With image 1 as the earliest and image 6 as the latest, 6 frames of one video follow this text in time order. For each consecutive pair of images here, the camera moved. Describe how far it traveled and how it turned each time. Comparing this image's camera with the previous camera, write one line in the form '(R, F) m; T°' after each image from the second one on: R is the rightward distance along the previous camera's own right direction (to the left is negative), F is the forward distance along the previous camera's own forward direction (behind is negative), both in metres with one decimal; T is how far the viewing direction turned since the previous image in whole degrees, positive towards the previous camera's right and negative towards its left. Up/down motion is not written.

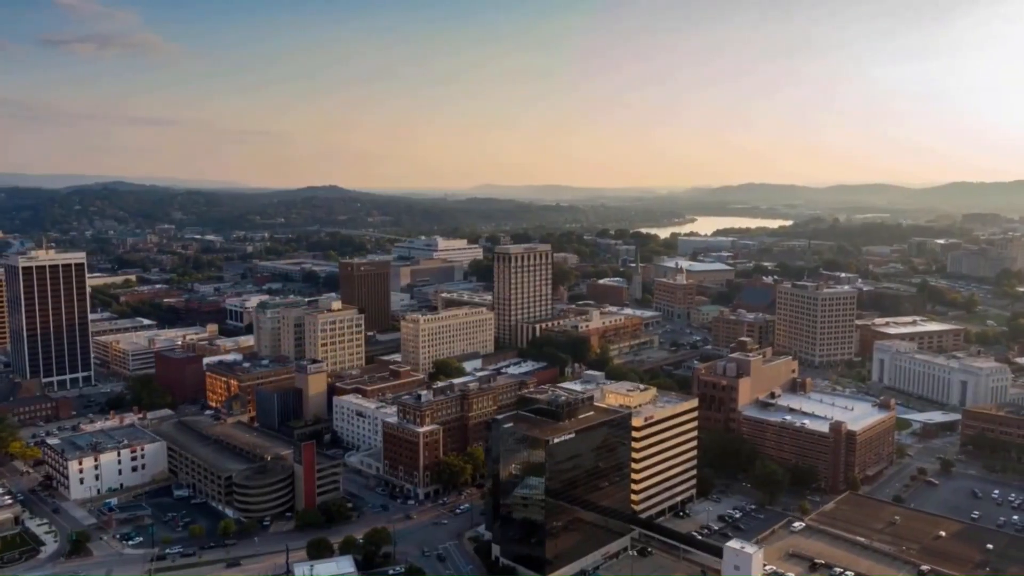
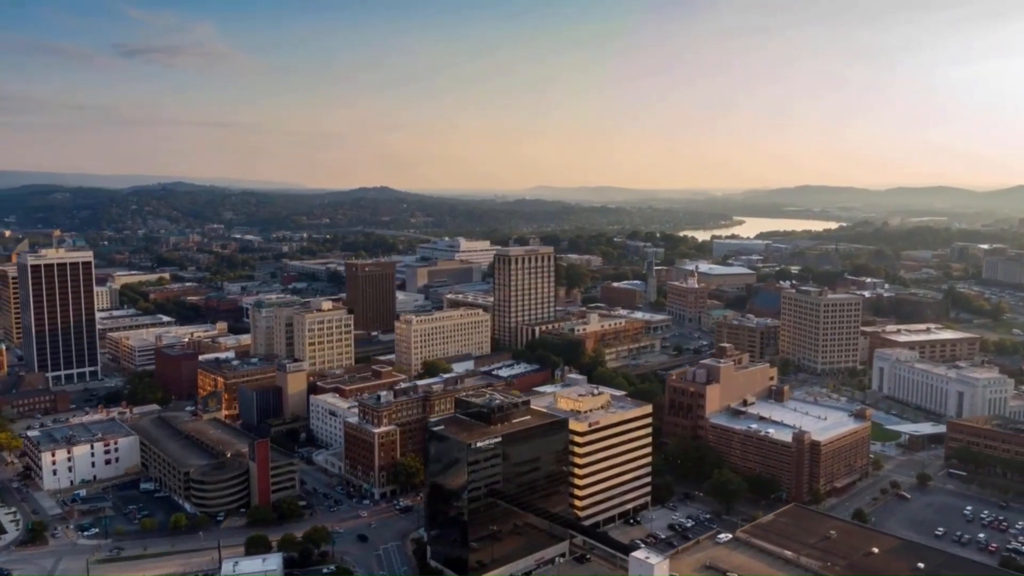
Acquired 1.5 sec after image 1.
(+4.1, +0.2) m; -4°
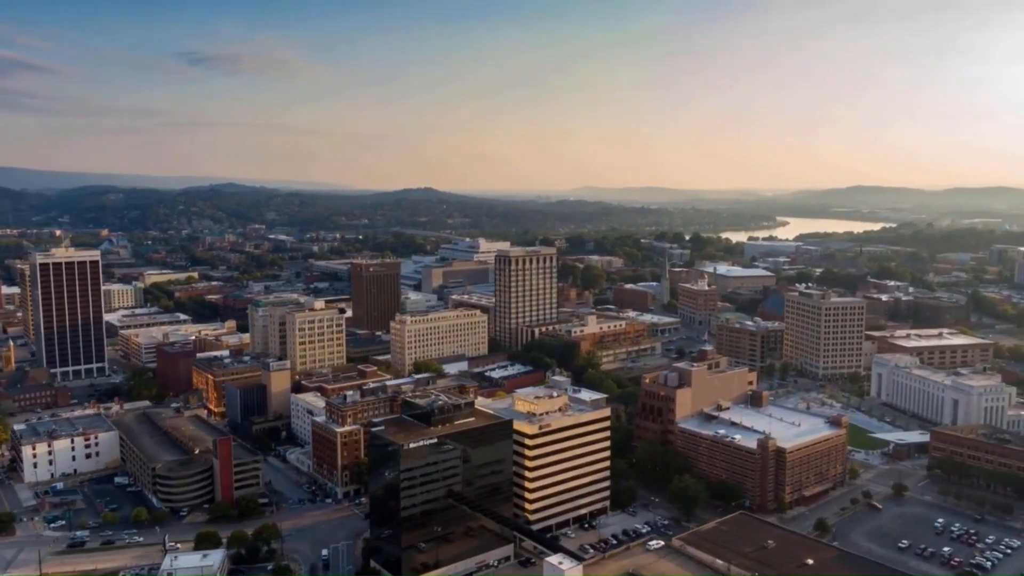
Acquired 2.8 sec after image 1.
(+3.6, +0.2) m; -3°
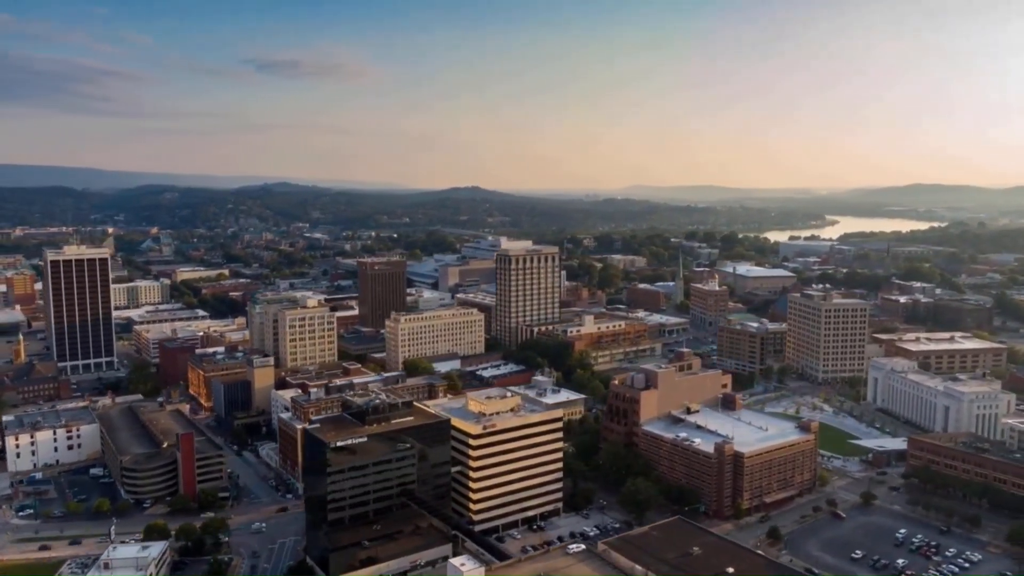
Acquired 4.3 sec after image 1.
(+3.9, +0.3) m; -4°
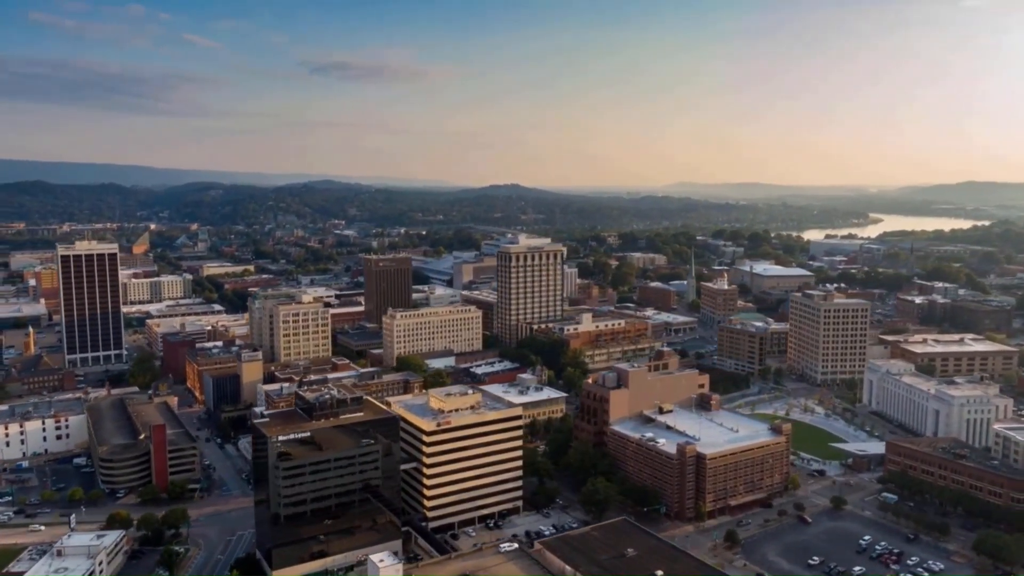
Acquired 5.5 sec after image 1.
(+3.3, +0.2) m; -3°
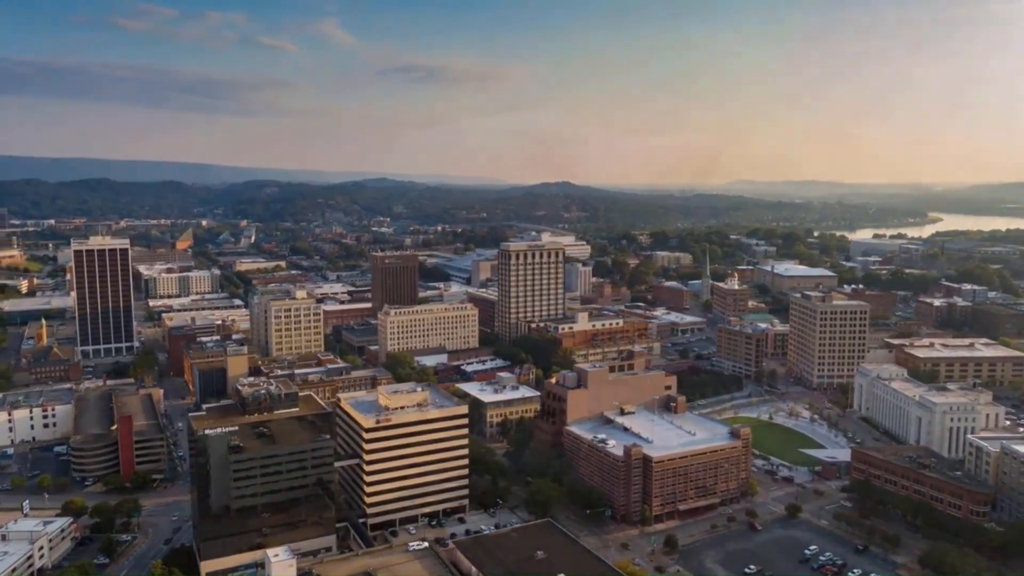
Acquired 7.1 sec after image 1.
(+4.3, +0.3) m; -4°
